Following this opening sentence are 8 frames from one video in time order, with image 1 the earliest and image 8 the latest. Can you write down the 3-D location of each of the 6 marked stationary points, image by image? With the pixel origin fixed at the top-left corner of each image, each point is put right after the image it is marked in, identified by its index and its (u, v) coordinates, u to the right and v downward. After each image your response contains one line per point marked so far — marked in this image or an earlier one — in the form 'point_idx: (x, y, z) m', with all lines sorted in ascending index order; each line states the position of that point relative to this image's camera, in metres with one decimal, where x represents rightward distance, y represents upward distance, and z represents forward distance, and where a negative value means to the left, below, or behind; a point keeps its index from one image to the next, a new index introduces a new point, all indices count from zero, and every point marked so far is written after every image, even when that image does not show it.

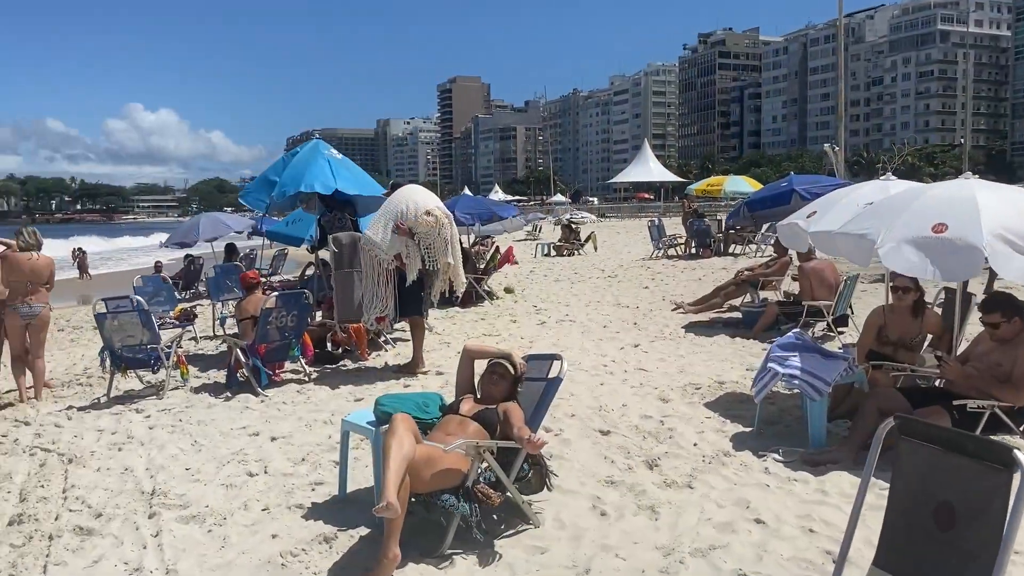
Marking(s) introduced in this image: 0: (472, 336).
0: (-0.3, -0.4, +7.7) m
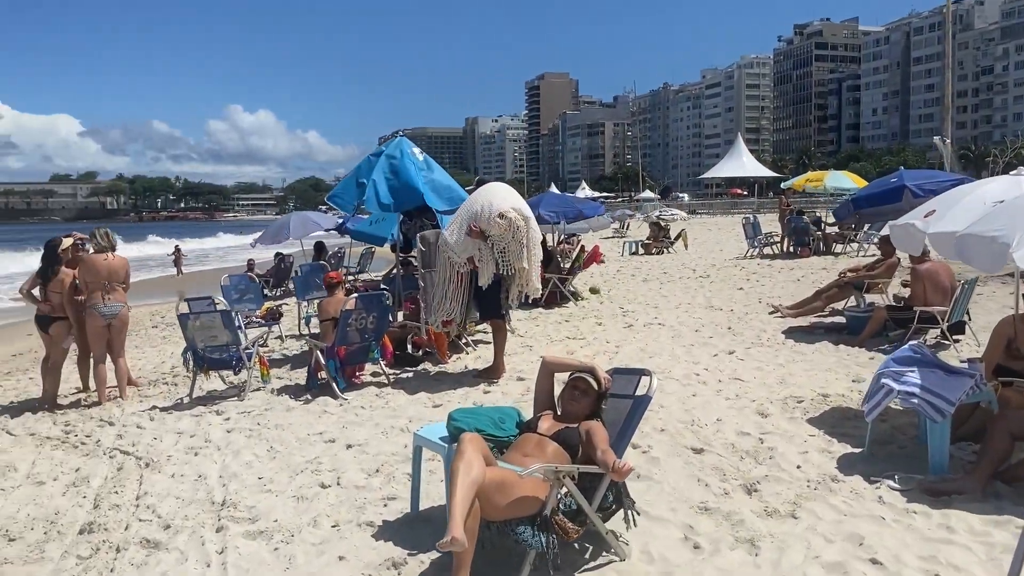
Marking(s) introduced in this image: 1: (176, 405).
0: (+0.4, -0.4, +7.4) m
1: (-2.3, -0.8, +6.0) m
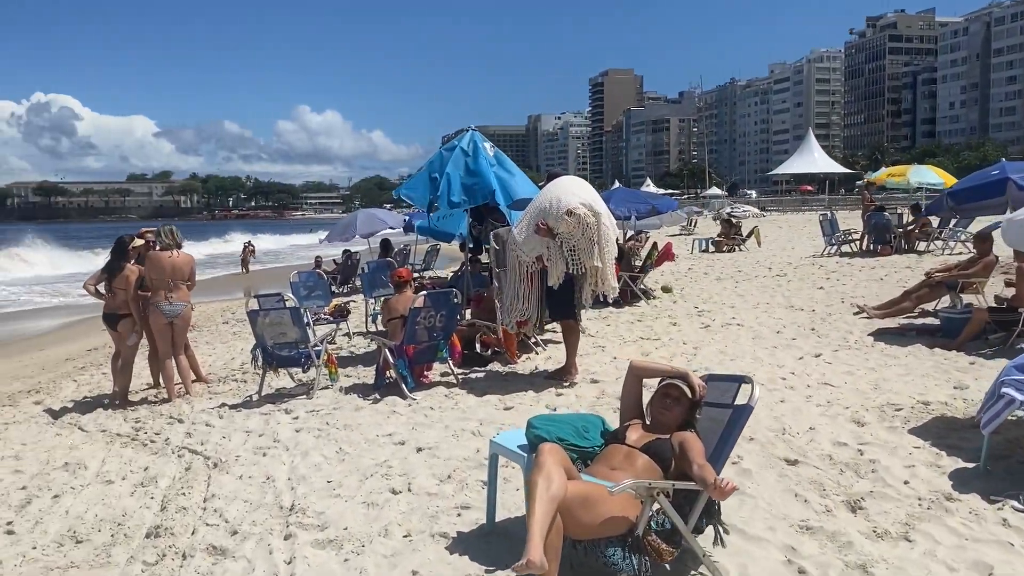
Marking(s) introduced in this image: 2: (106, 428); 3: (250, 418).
0: (+1.0, -0.4, +7.1) m
1: (-1.8, -0.8, +5.9) m
2: (-2.6, -0.9, +5.5) m
3: (-1.6, -0.8, +5.4) m
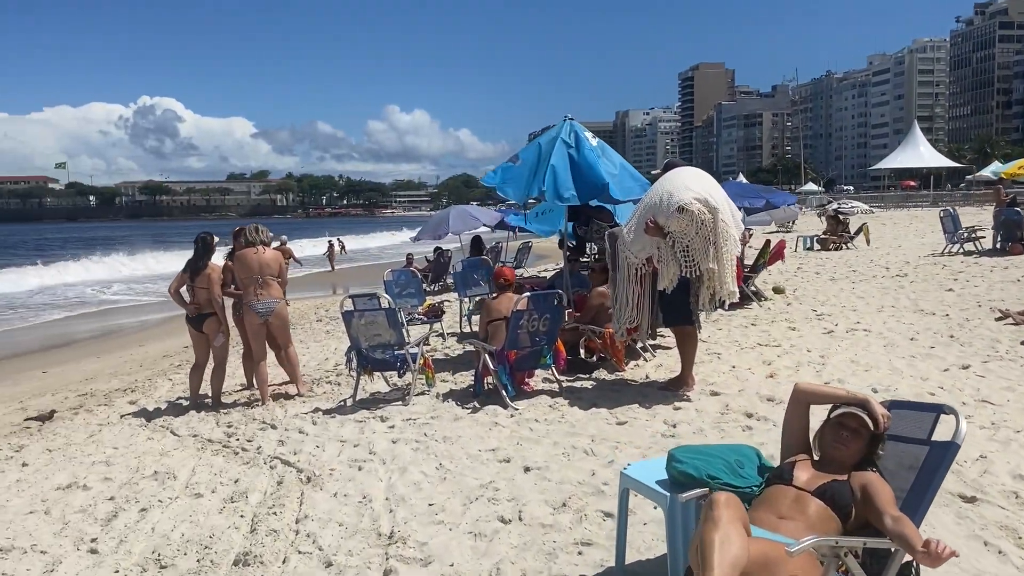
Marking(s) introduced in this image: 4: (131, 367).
0: (+1.8, -0.4, +6.6) m
1: (-1.1, -0.8, +5.7) m
2: (-1.9, -0.9, +5.3) m
3: (-1.0, -0.8, +5.1) m
4: (-4.2, -0.9, +9.6) m
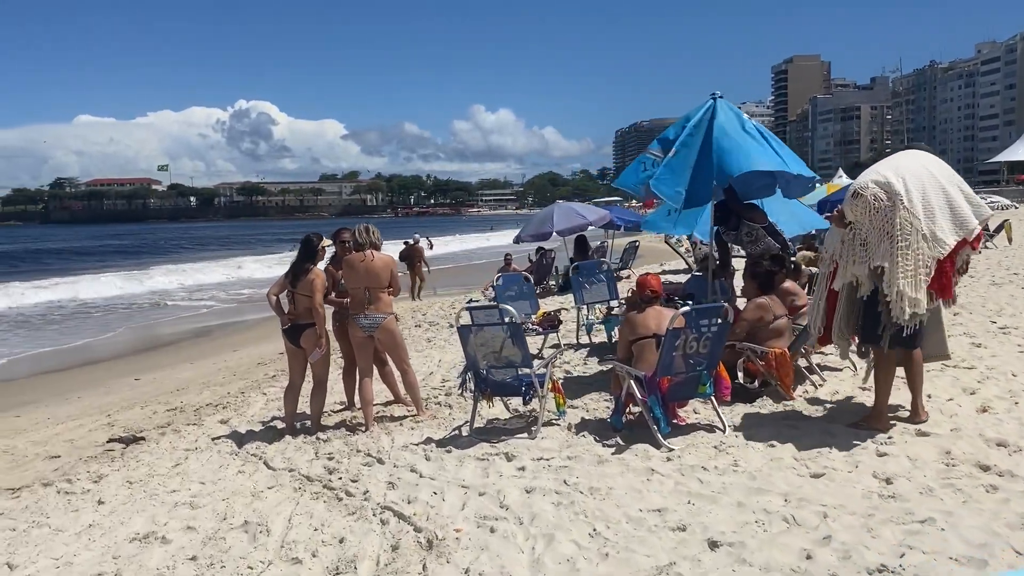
0: (+2.6, -0.5, +5.5) m
1: (-0.3, -0.8, +4.8) m
2: (-1.1, -0.9, +4.6) m
3: (-0.2, -0.9, +4.3) m
4: (-3.0, -0.9, +9.0) m
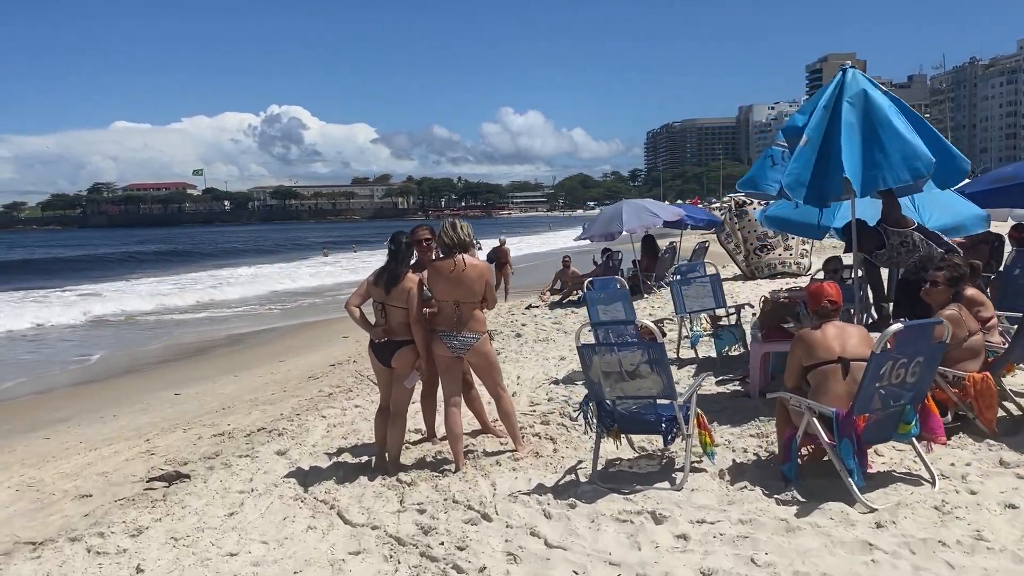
0: (+3.2, -0.5, +4.4) m
1: (+0.3, -0.9, +3.9) m
2: (-0.6, -1.0, +3.6) m
3: (+0.3, -0.9, +3.3) m
4: (-2.2, -1.0, +8.2) m
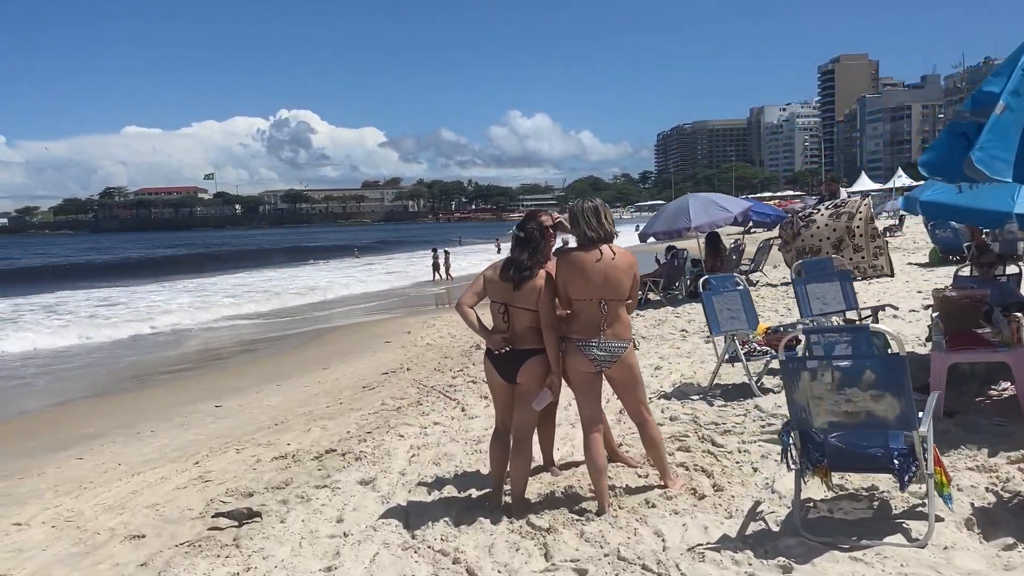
0: (+3.9, -0.5, +3.5) m
1: (+0.9, -0.9, +3.1) m
2: (+0.1, -1.0, +2.8) m
3: (+0.9, -0.9, +2.5) m
4: (-1.6, -1.0, +7.3) m
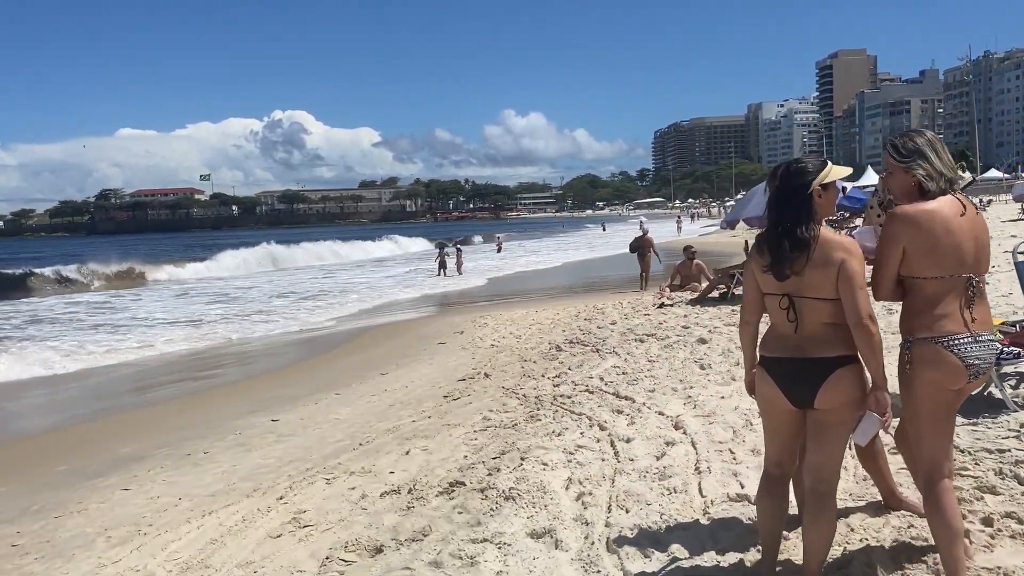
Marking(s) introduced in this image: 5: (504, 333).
0: (+4.7, -0.4, +2.4) m
1: (+1.7, -0.8, +1.9) m
2: (+0.9, -0.9, +1.7) m
3: (+1.8, -0.8, +1.4) m
4: (-0.7, -0.9, +6.2) m
5: (-0.1, -0.5, +10.6) m
